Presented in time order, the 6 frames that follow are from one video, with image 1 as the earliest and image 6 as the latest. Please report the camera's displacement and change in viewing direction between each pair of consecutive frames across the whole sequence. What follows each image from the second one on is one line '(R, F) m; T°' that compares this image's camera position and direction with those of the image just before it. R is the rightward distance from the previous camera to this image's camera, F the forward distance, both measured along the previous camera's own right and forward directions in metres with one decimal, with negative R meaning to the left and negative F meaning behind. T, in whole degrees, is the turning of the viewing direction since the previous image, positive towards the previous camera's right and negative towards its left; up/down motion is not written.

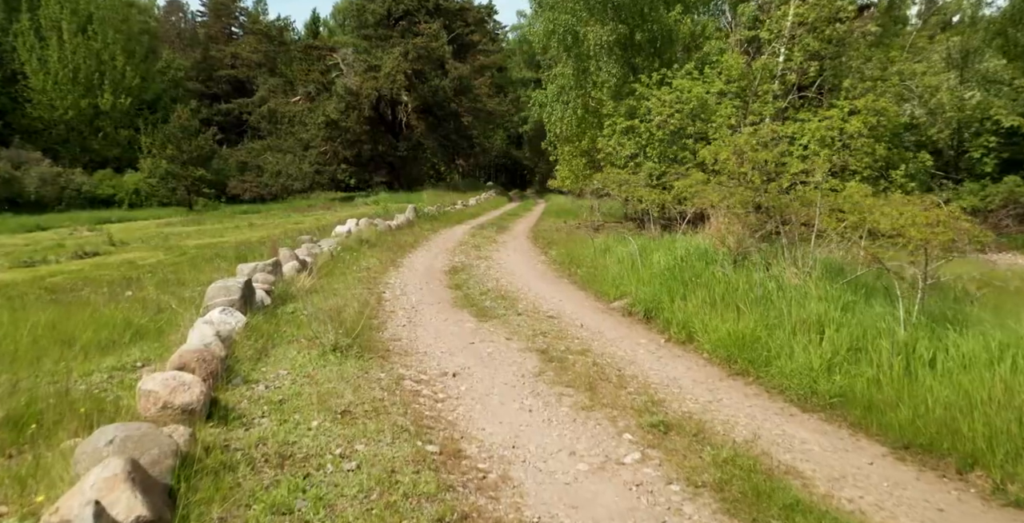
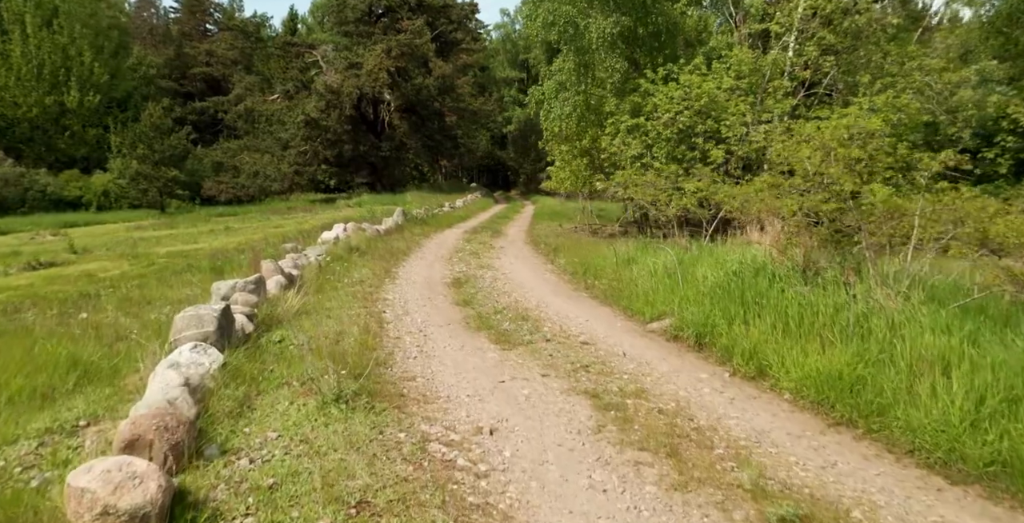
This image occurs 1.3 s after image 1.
(-0.6, +1.4) m; +2°
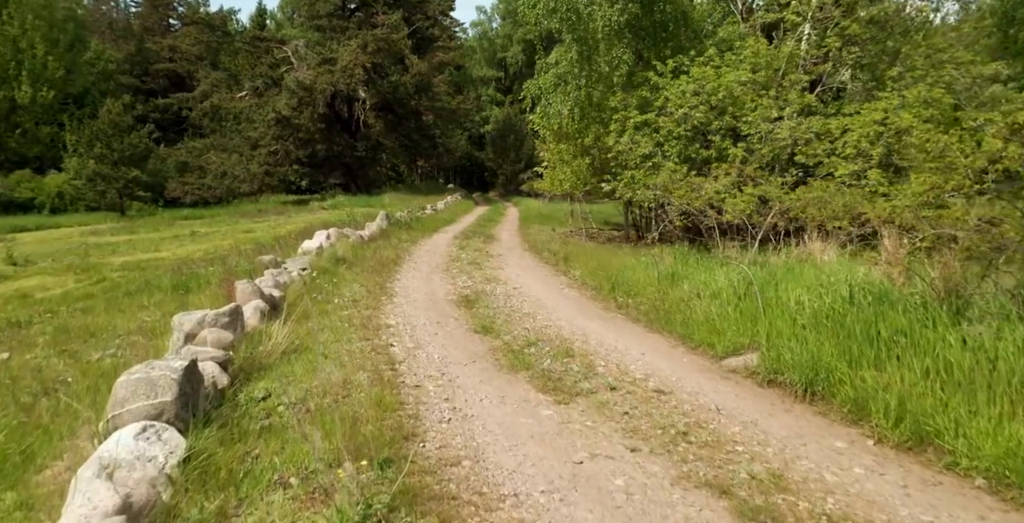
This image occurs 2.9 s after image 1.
(-0.8, +1.8) m; +2°
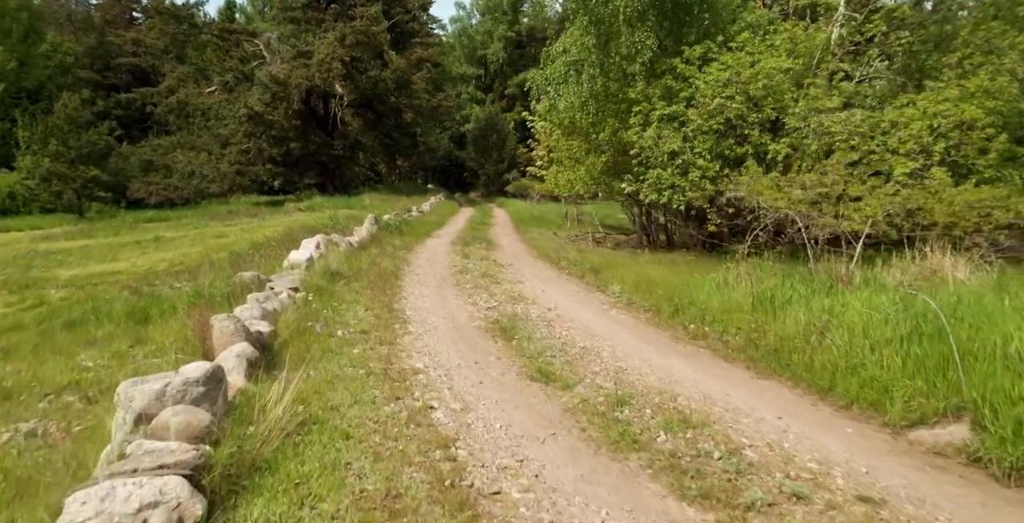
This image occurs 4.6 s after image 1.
(-1.0, +2.2) m; +2°
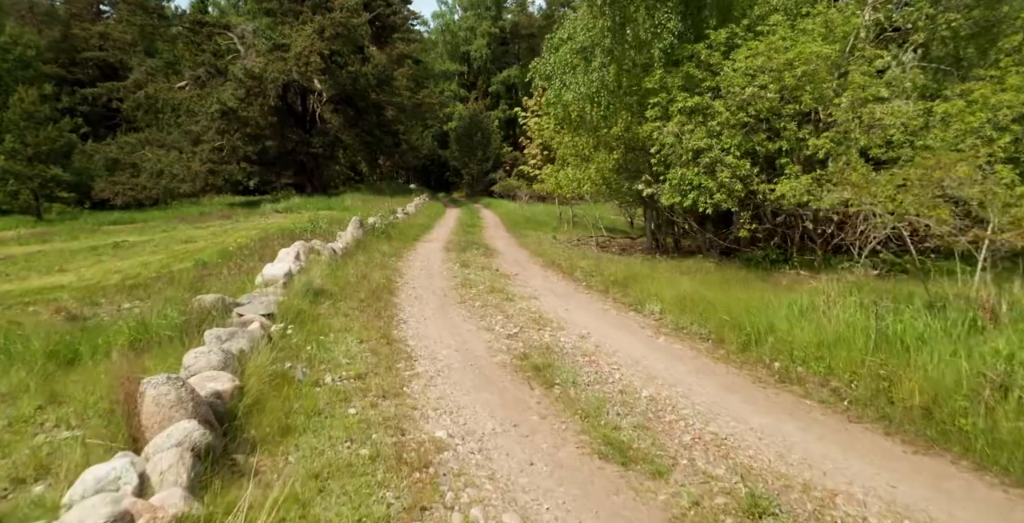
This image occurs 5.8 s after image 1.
(-0.6, +2.0) m; +2°
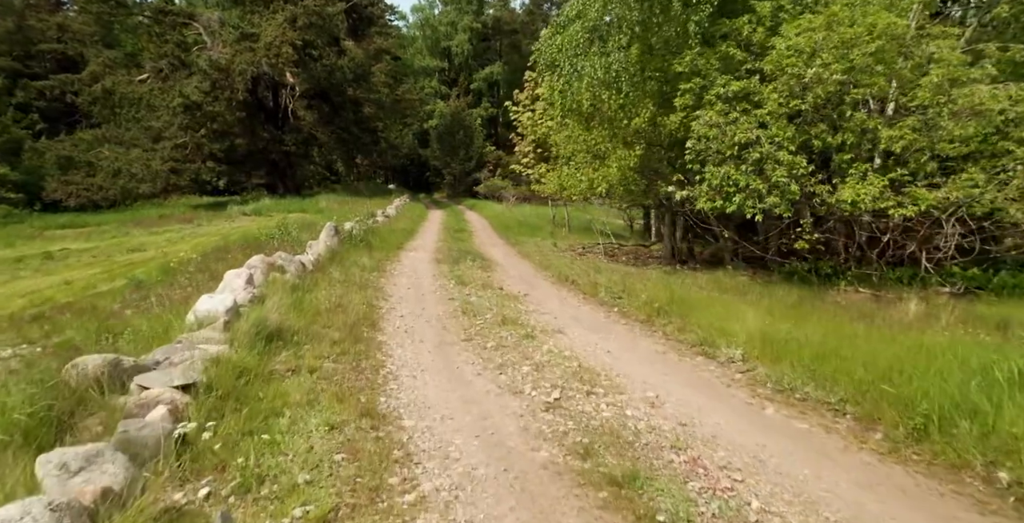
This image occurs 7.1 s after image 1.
(-0.6, +2.8) m; +2°
